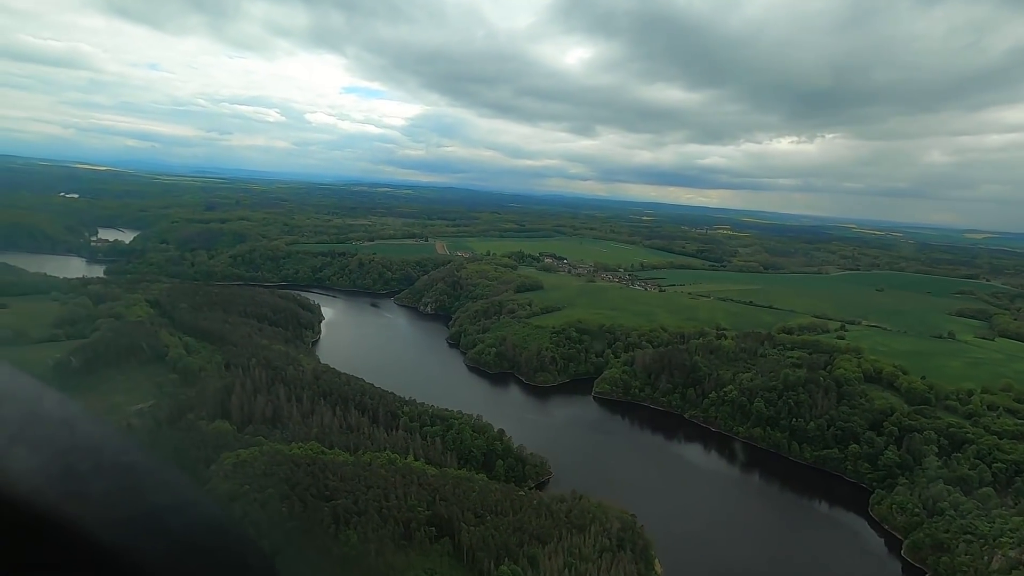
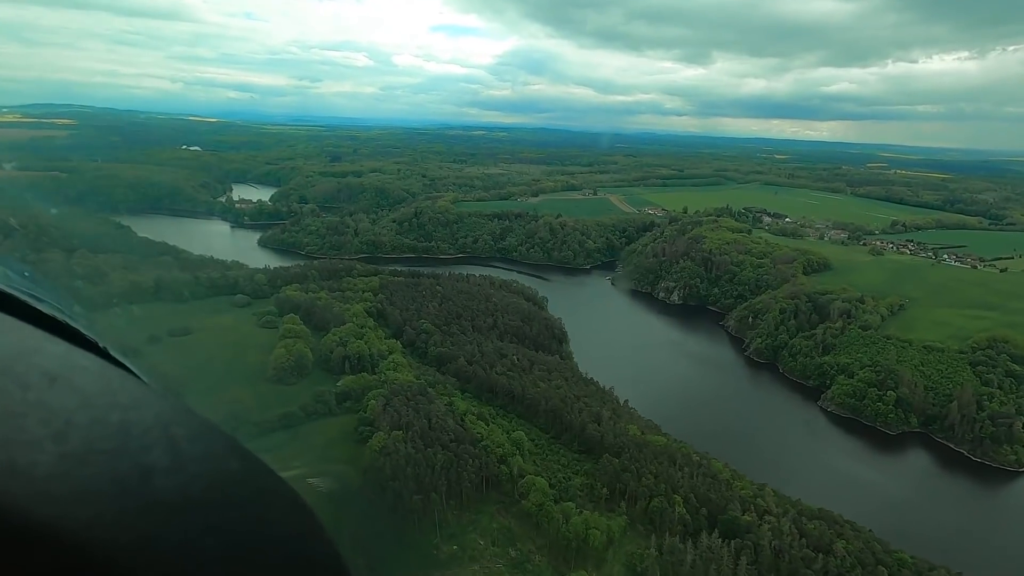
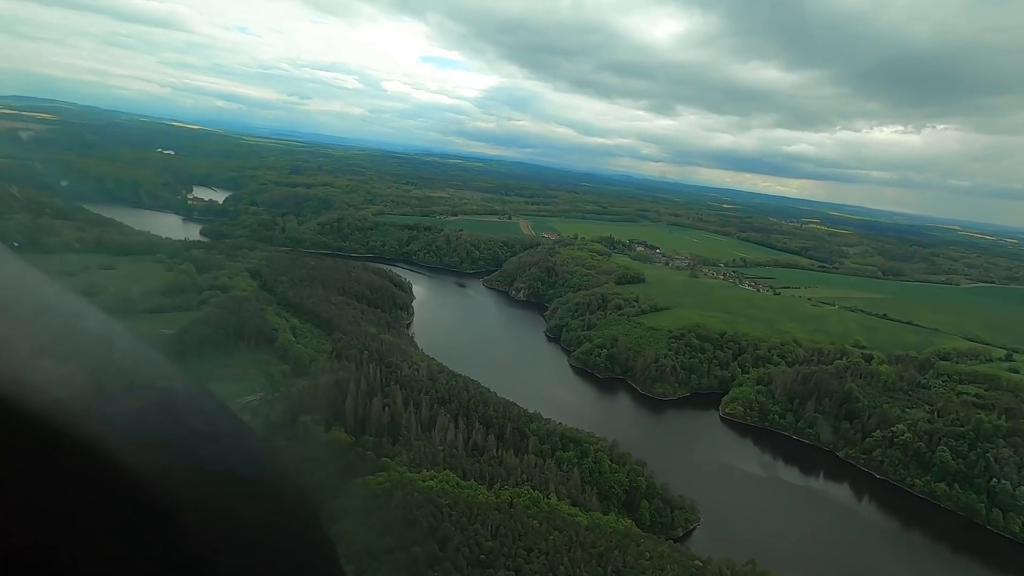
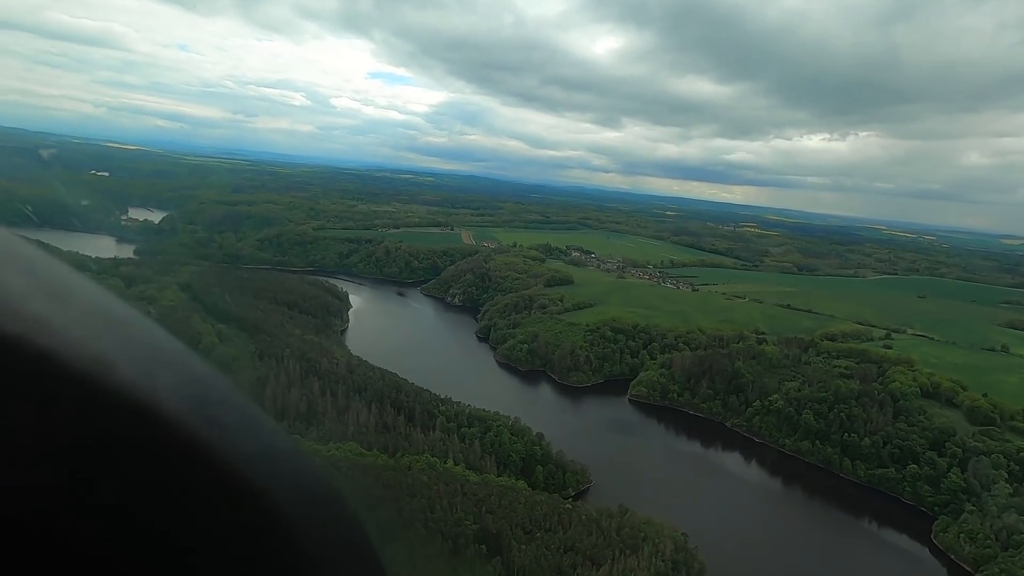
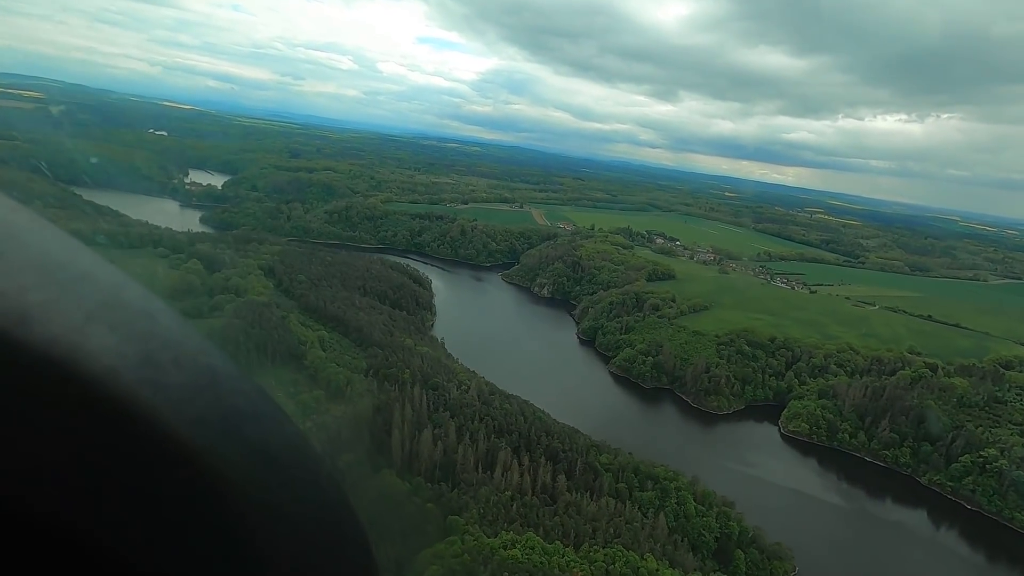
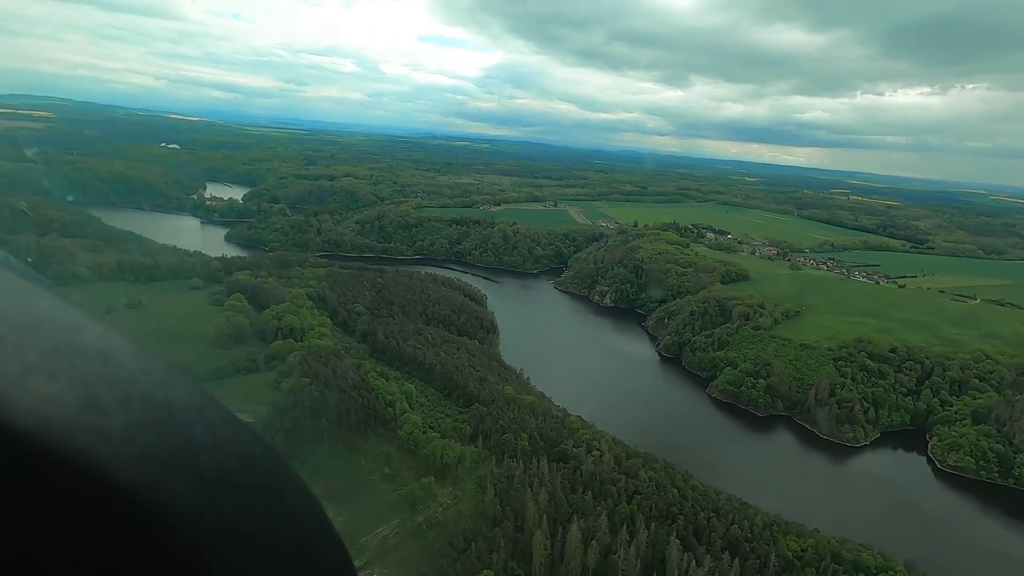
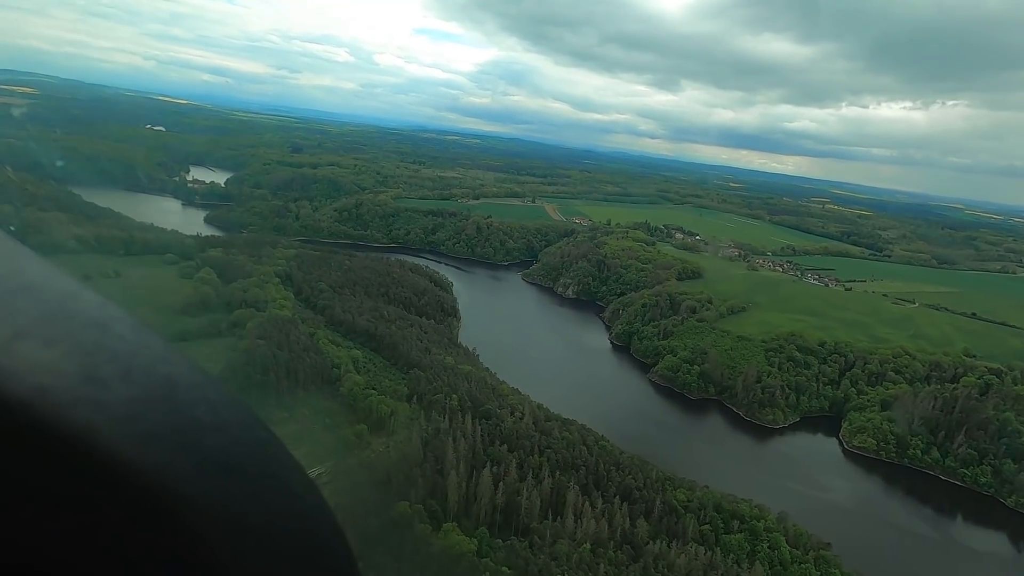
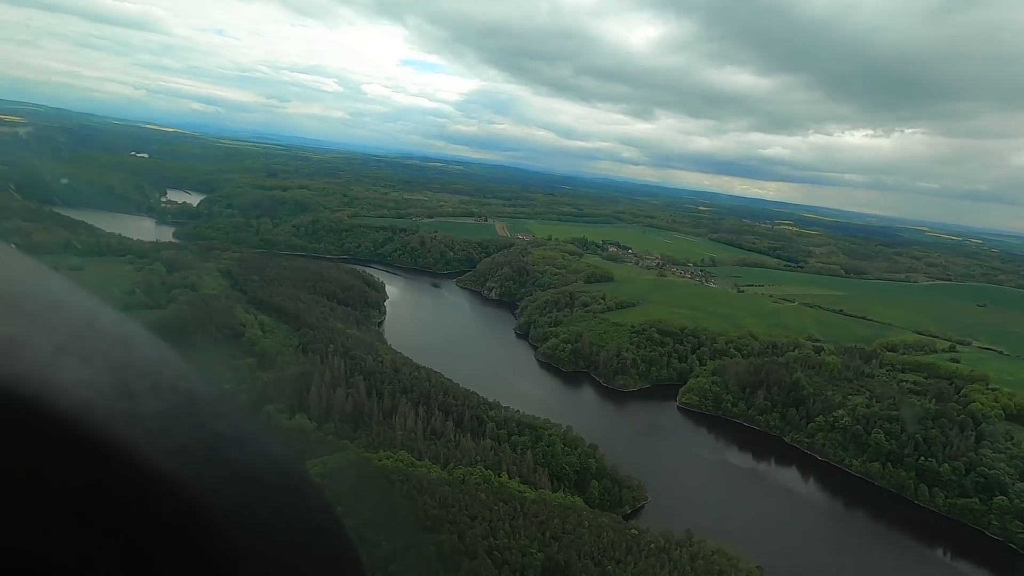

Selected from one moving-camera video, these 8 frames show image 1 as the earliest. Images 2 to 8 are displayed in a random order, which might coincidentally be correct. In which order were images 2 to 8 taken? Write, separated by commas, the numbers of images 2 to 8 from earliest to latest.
4, 8, 3, 5, 7, 6, 2
